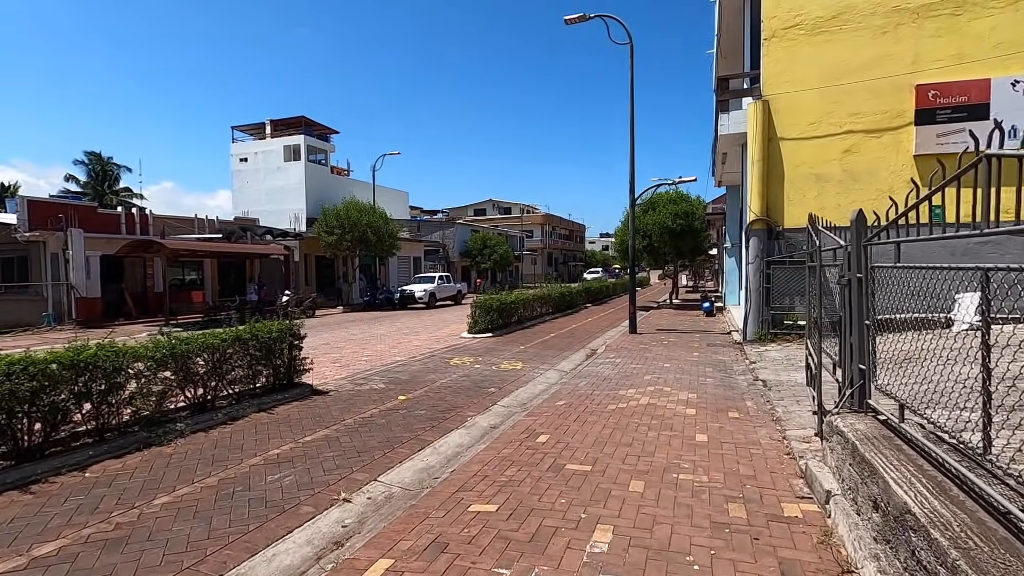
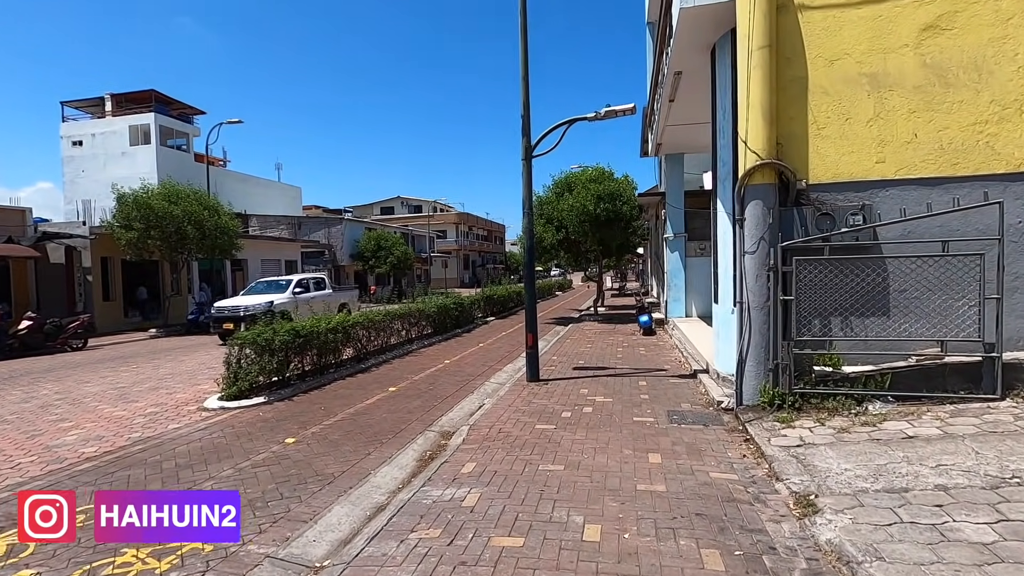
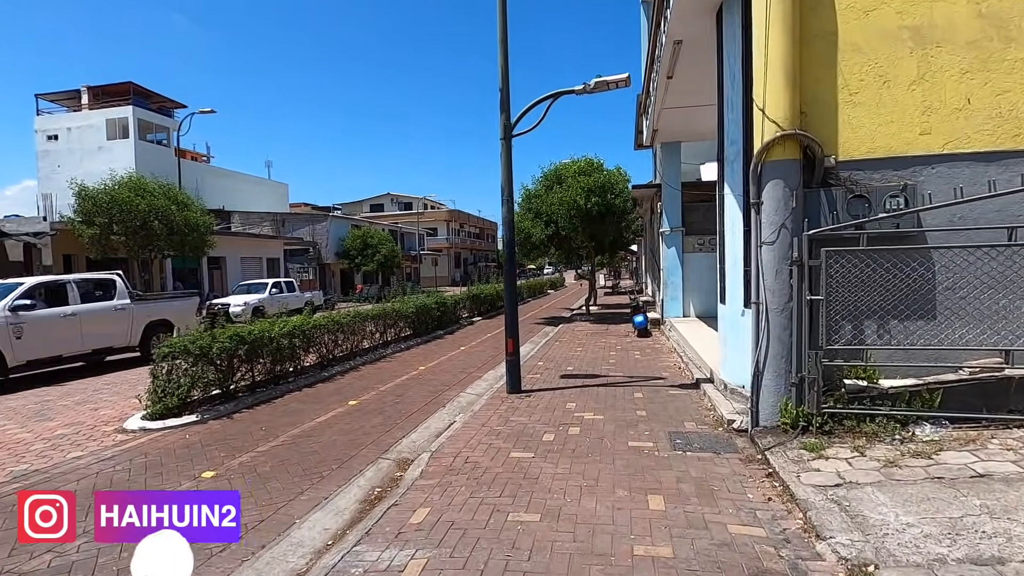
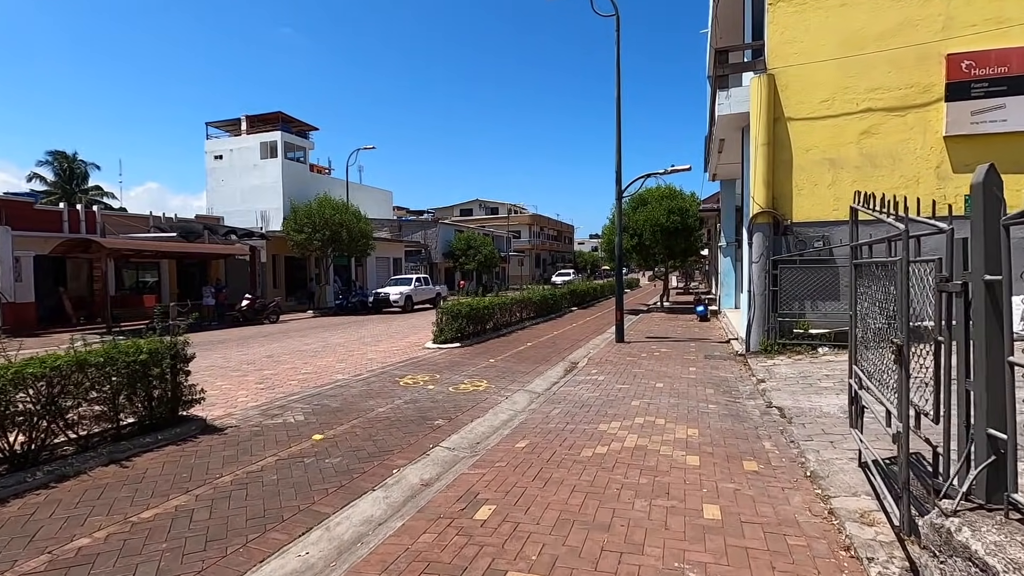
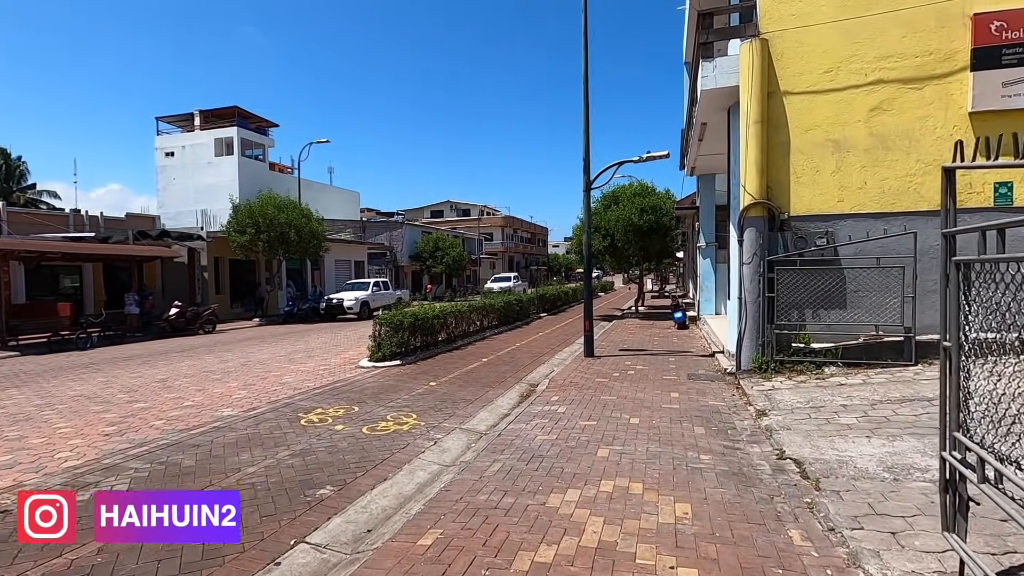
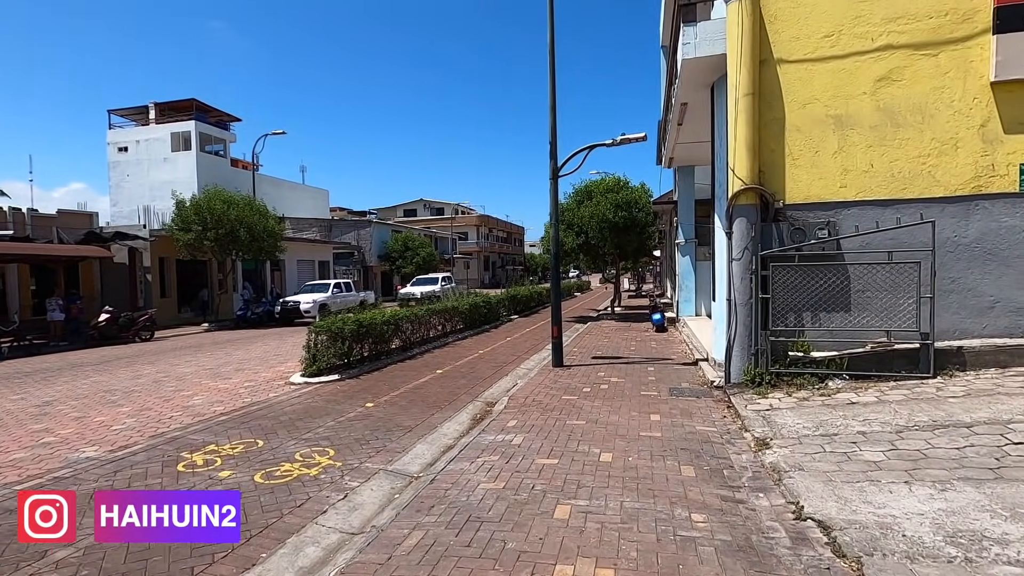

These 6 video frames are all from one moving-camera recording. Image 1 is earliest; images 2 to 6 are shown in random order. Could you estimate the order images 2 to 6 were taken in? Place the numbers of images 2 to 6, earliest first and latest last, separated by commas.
4, 5, 6, 2, 3
